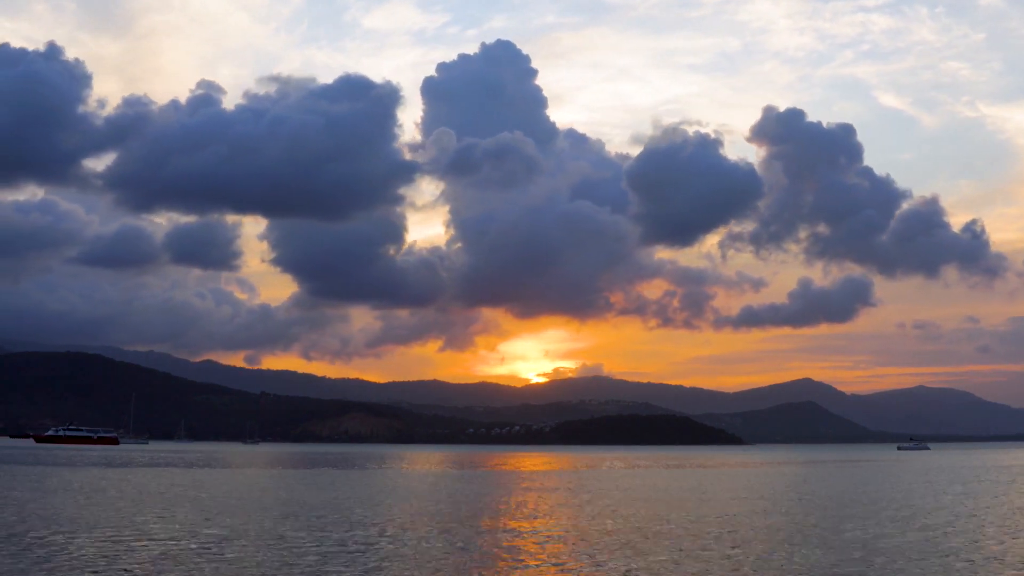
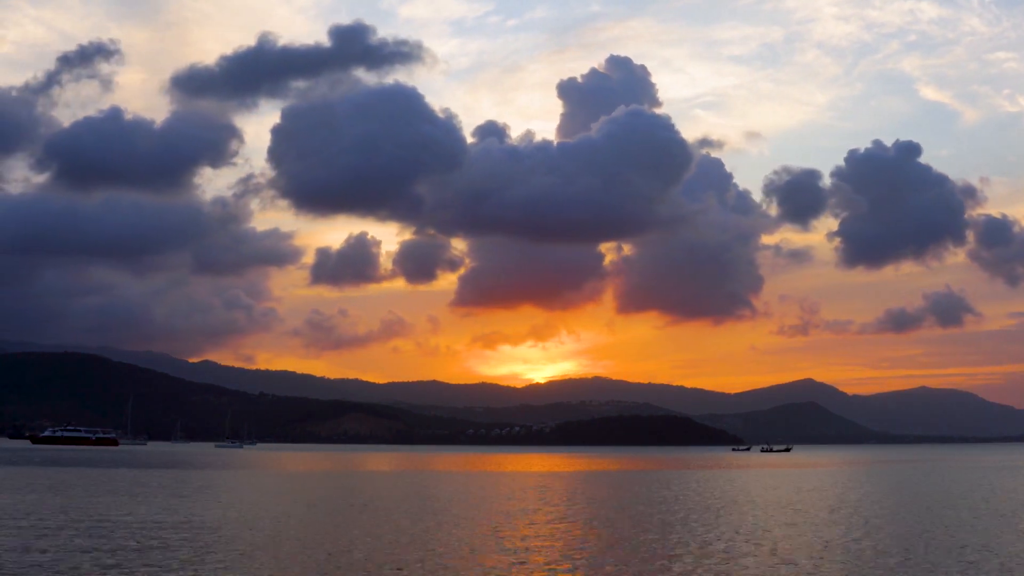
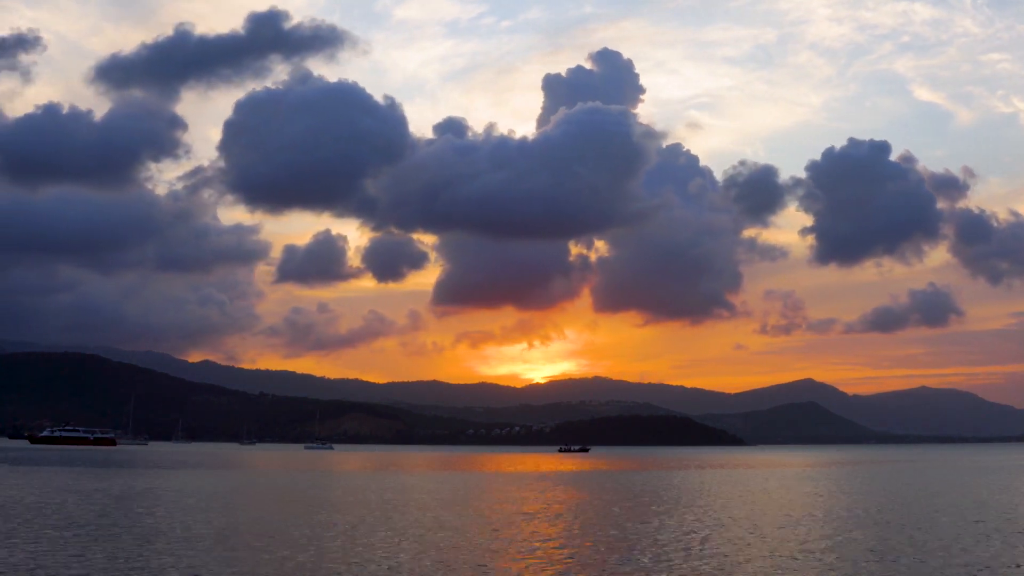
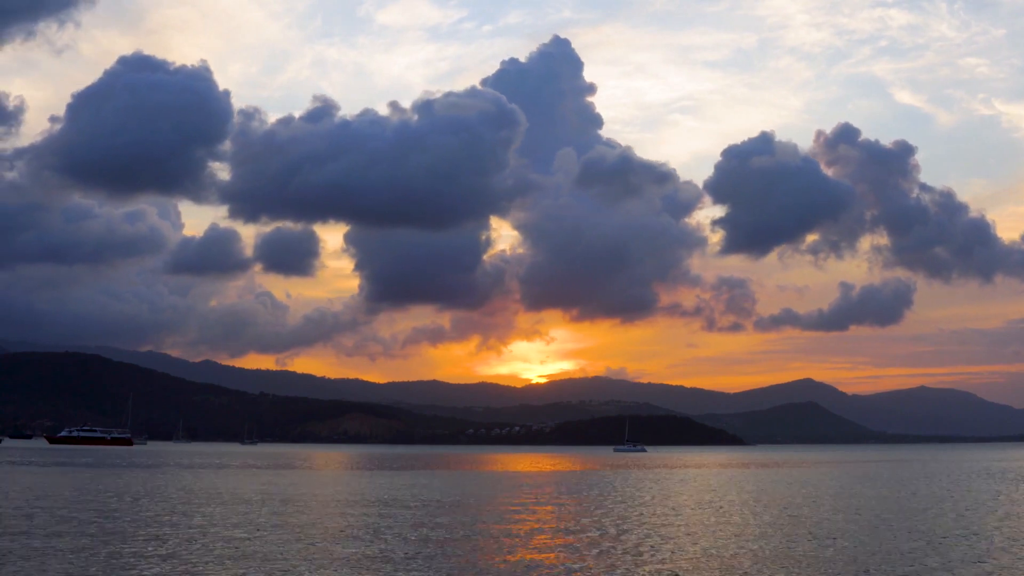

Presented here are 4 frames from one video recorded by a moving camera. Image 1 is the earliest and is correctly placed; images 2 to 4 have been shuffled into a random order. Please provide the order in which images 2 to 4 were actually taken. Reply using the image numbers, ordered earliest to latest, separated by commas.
4, 3, 2
